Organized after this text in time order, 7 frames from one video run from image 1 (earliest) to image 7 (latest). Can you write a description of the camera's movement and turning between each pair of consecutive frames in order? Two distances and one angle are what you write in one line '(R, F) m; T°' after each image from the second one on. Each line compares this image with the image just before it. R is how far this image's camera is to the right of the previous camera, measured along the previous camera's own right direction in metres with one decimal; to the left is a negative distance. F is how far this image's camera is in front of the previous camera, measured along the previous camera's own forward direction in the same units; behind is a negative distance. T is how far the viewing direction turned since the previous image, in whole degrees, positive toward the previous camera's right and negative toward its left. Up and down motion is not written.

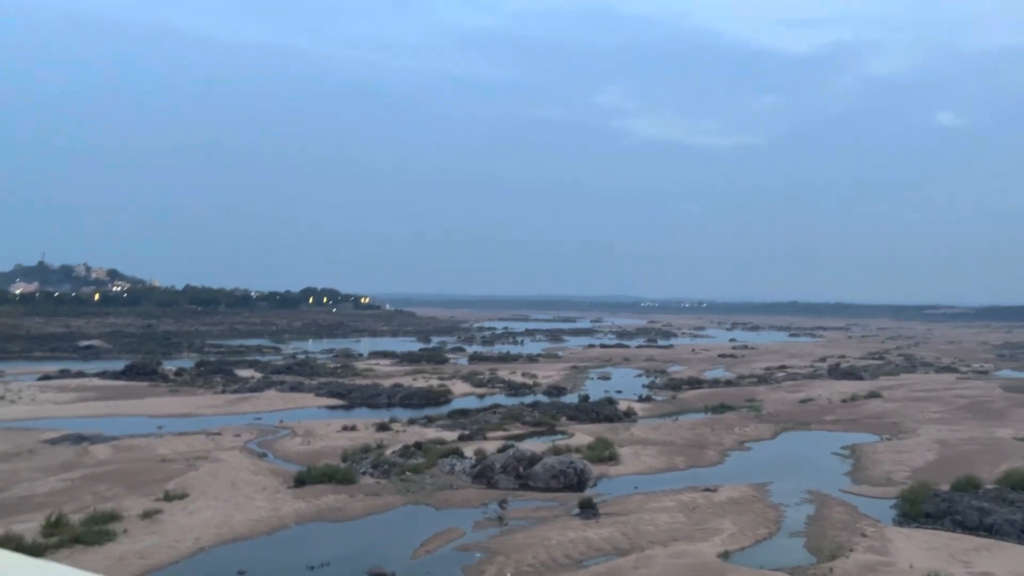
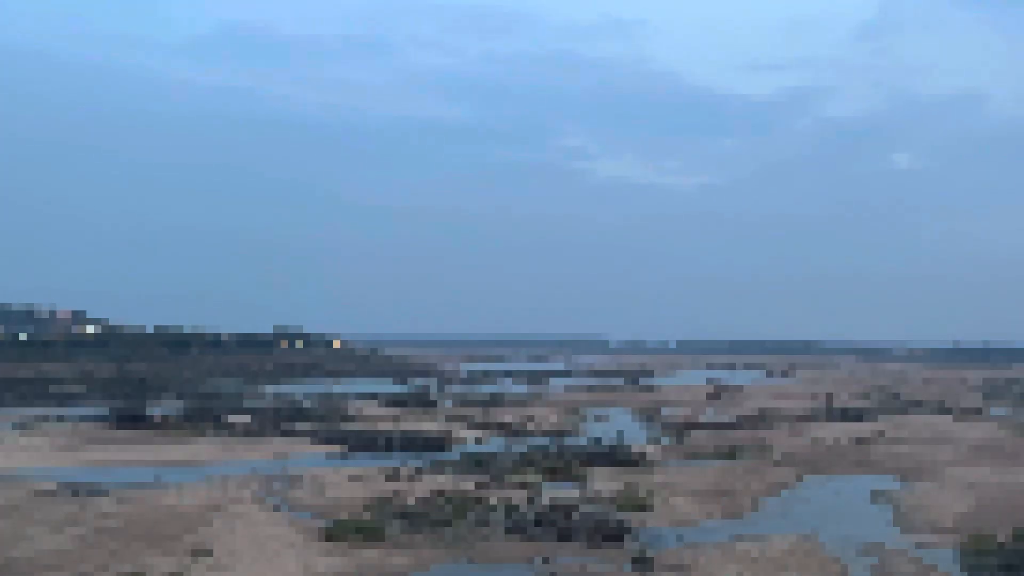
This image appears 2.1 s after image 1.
(-1.3, +0.7) m; +2°
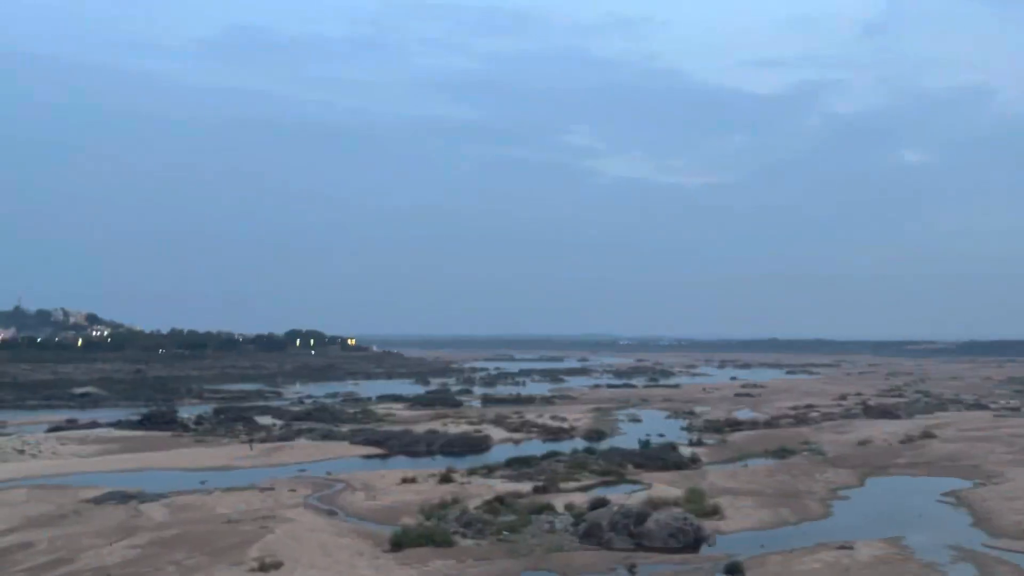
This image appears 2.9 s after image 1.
(-1.2, +0.6) m; 0°
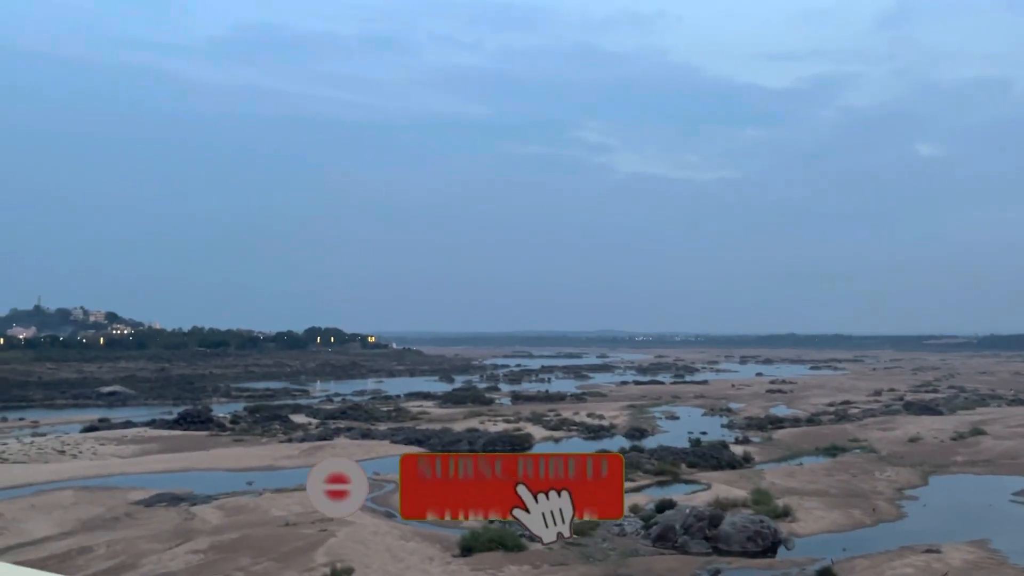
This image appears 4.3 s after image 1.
(-1.0, +0.5) m; -1°
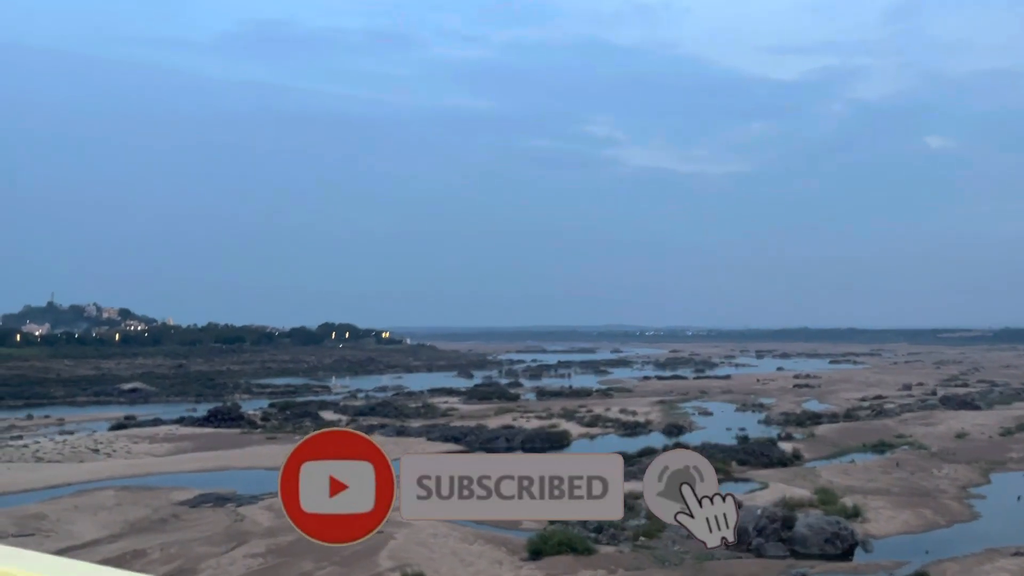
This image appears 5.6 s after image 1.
(-1.0, +0.6) m; 0°
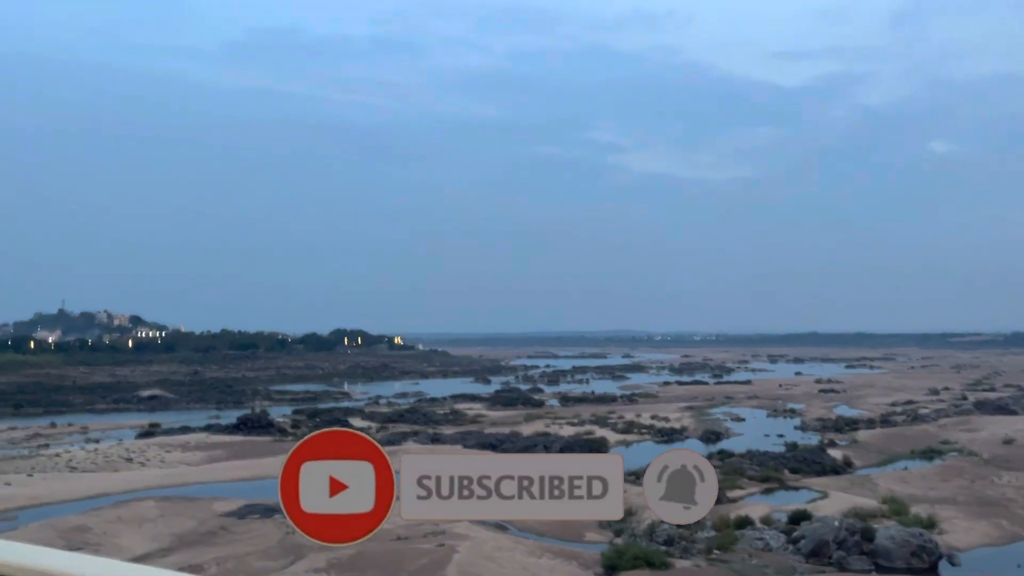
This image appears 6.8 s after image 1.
(-1.1, +0.5) m; 0°
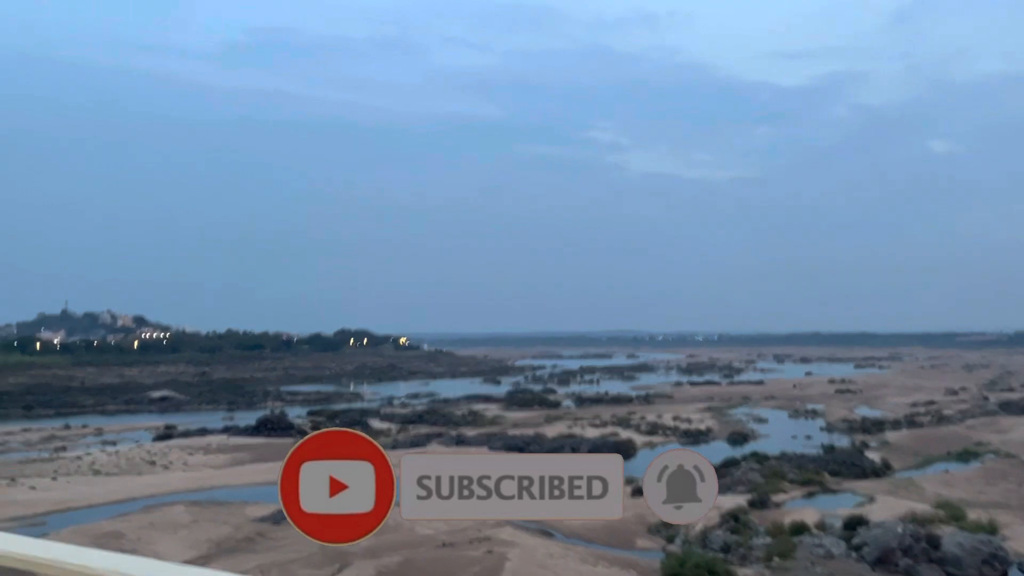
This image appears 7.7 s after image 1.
(-0.9, +0.5) m; 0°
